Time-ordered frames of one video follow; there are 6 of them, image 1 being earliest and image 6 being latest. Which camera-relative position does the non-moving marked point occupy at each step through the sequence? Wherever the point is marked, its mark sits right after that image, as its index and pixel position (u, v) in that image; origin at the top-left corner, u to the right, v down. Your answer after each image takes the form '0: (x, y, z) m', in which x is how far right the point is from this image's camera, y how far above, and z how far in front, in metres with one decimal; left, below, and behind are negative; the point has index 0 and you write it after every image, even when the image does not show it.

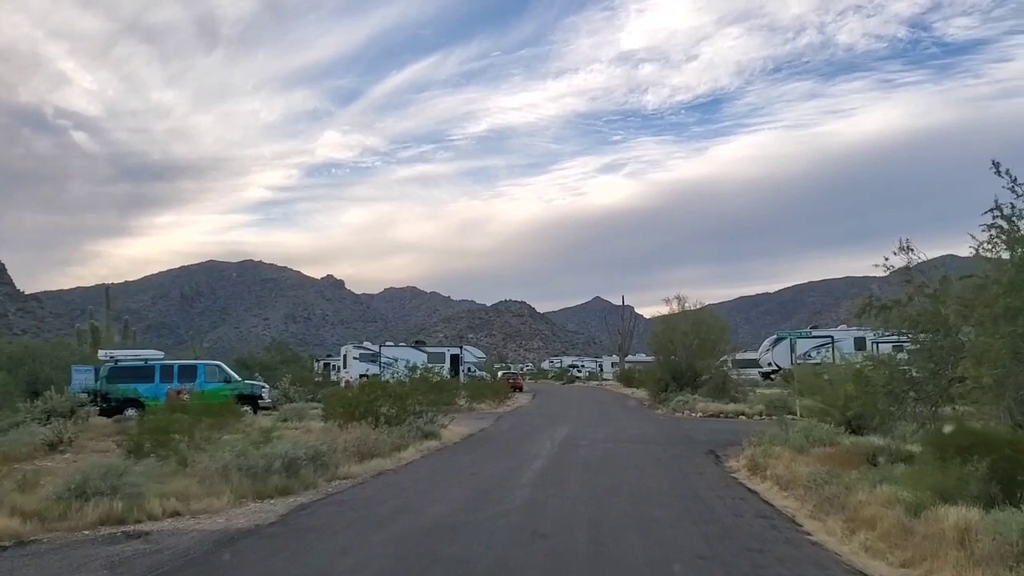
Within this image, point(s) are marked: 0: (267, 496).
0: (-3.3, -2.8, +13.5) m
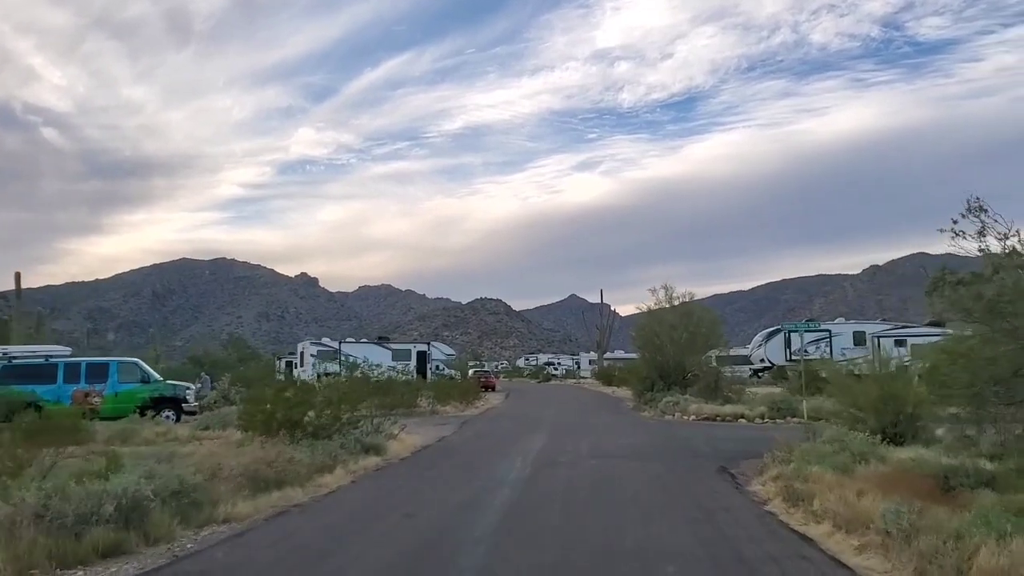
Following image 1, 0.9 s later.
0: (-3.8, -2.4, +8.6) m
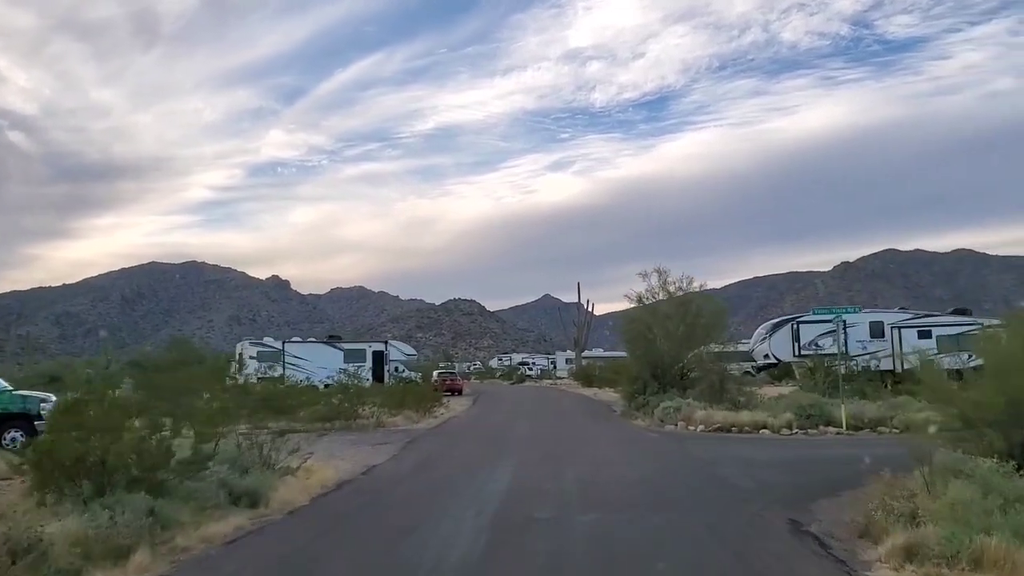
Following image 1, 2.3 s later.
0: (-4.1, -1.9, +1.5) m
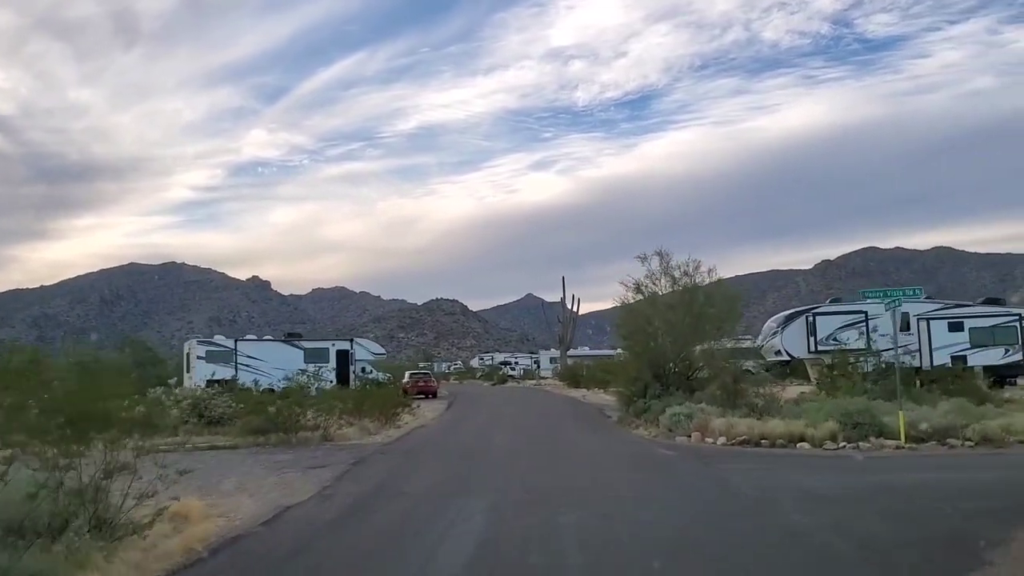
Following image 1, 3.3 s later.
0: (-4.2, -1.4, -3.9) m
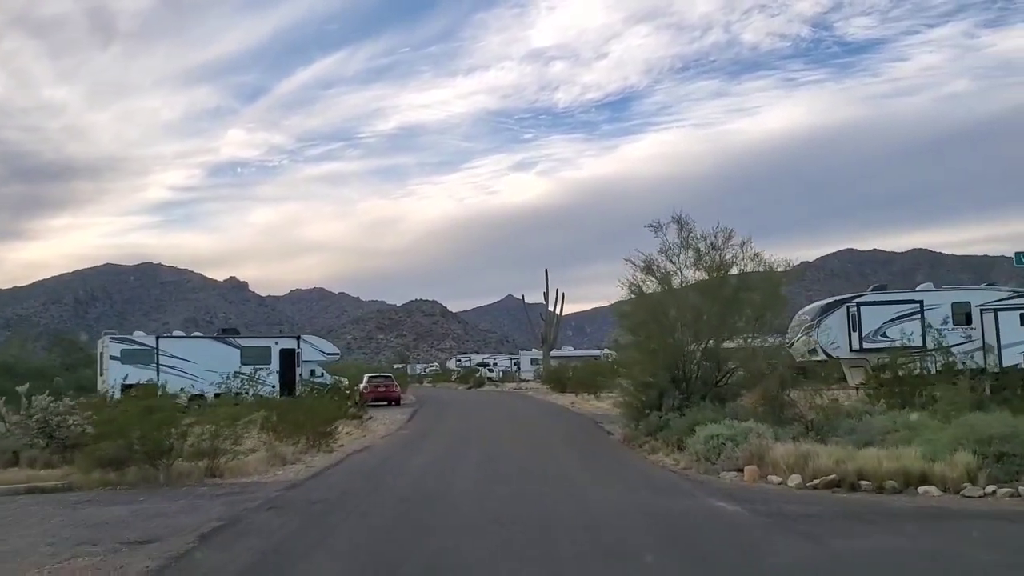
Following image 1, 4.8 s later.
0: (-4.2, -0.9, -11.5) m
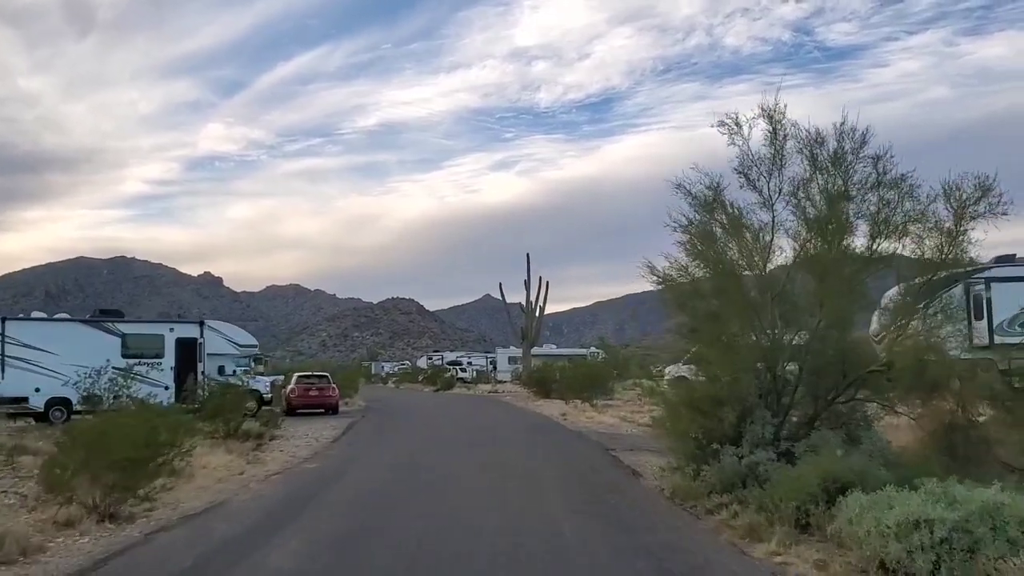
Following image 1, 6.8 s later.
0: (-3.9, 0.0, -21.7) m
